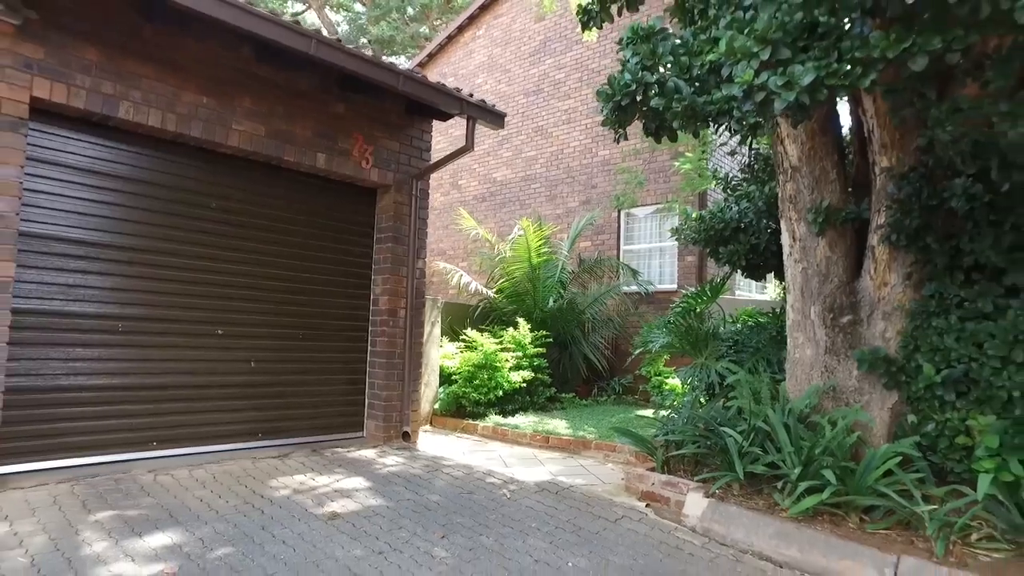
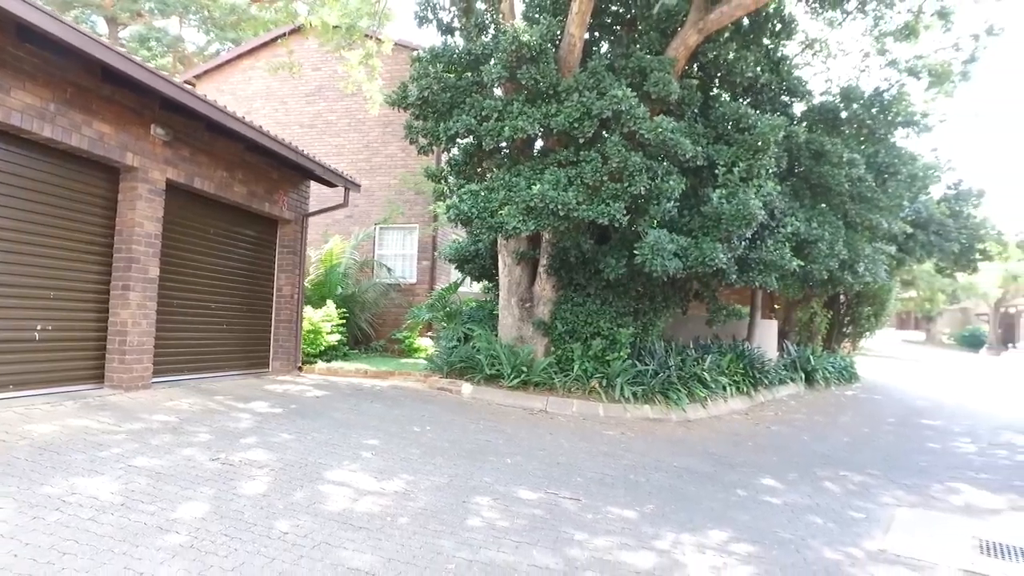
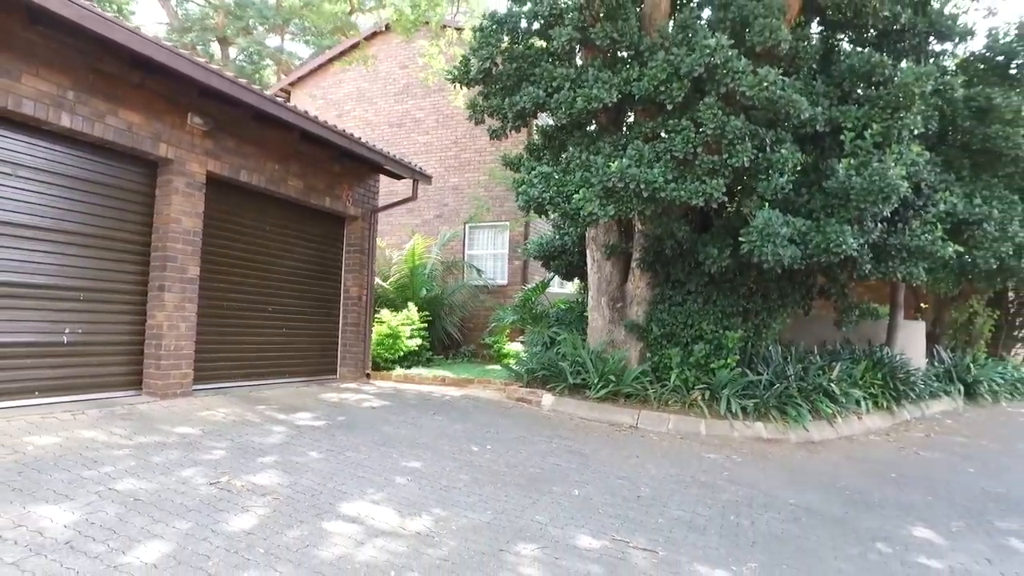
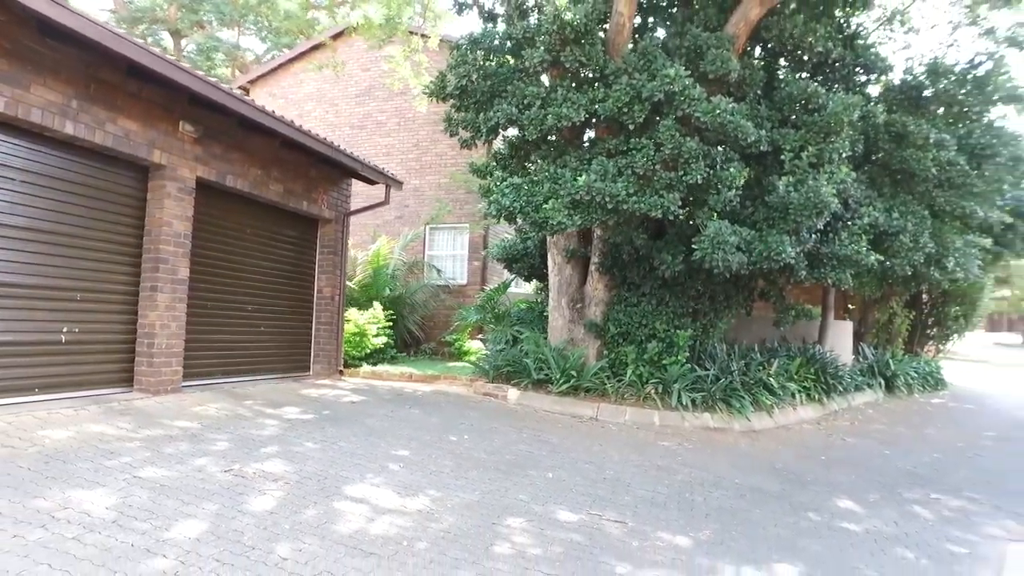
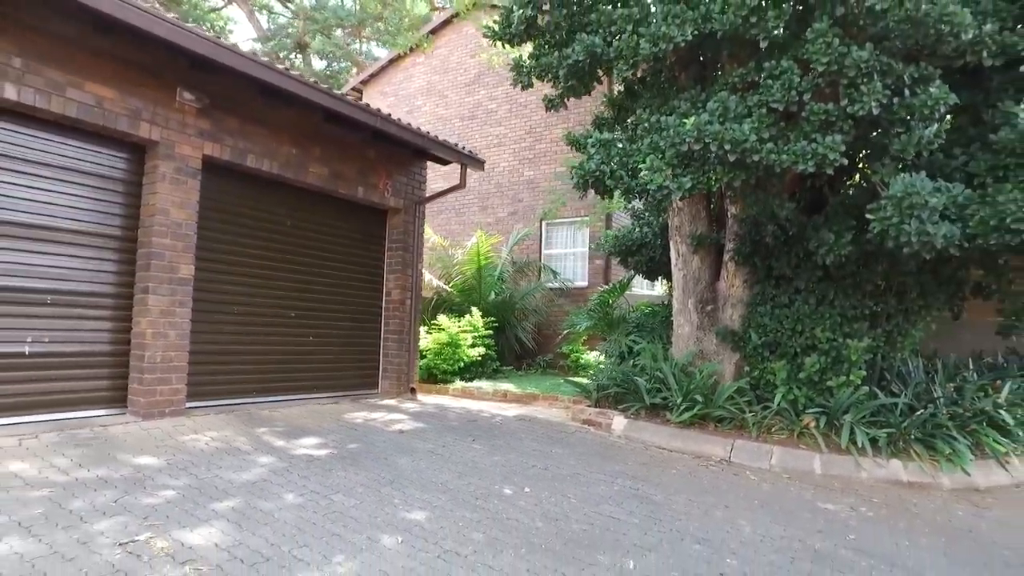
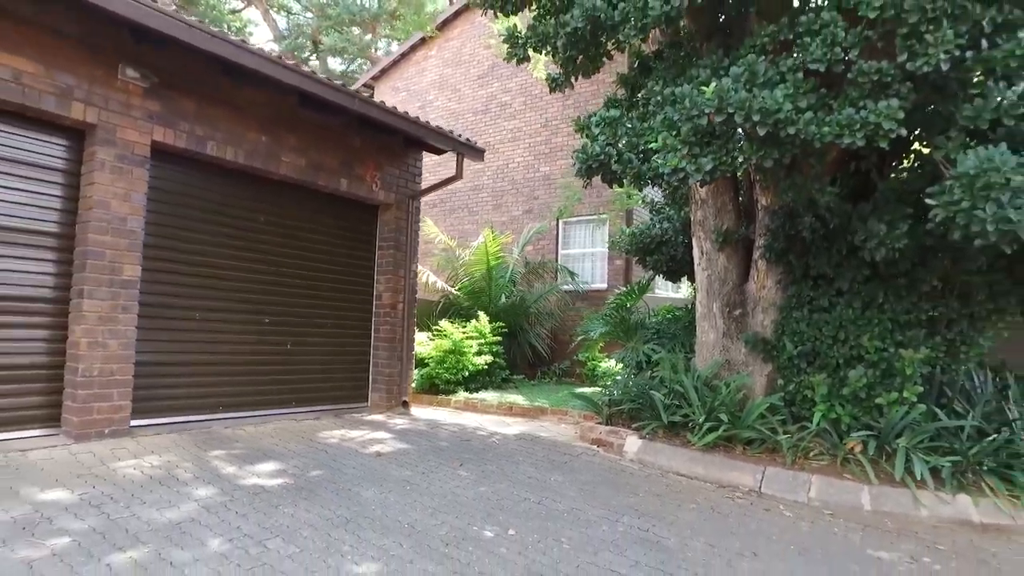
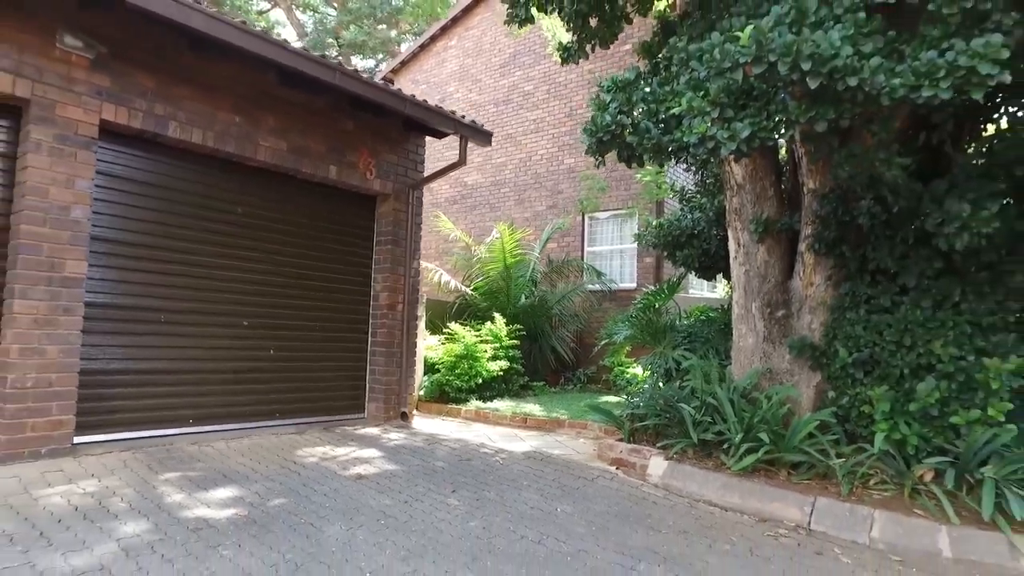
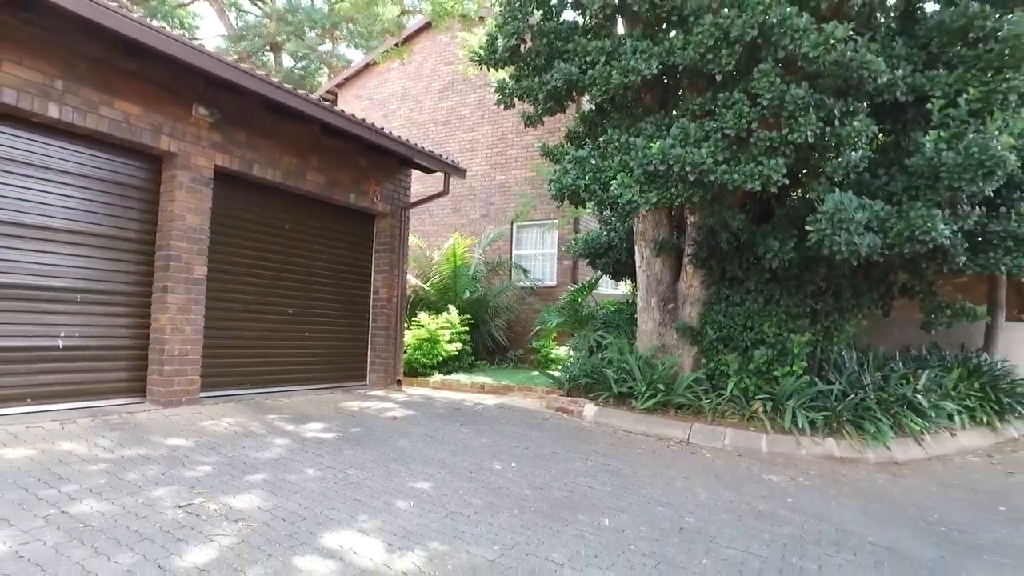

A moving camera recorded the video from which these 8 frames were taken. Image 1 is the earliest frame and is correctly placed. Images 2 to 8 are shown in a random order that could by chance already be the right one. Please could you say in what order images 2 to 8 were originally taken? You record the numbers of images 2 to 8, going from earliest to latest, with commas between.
7, 6, 5, 8, 3, 4, 2
